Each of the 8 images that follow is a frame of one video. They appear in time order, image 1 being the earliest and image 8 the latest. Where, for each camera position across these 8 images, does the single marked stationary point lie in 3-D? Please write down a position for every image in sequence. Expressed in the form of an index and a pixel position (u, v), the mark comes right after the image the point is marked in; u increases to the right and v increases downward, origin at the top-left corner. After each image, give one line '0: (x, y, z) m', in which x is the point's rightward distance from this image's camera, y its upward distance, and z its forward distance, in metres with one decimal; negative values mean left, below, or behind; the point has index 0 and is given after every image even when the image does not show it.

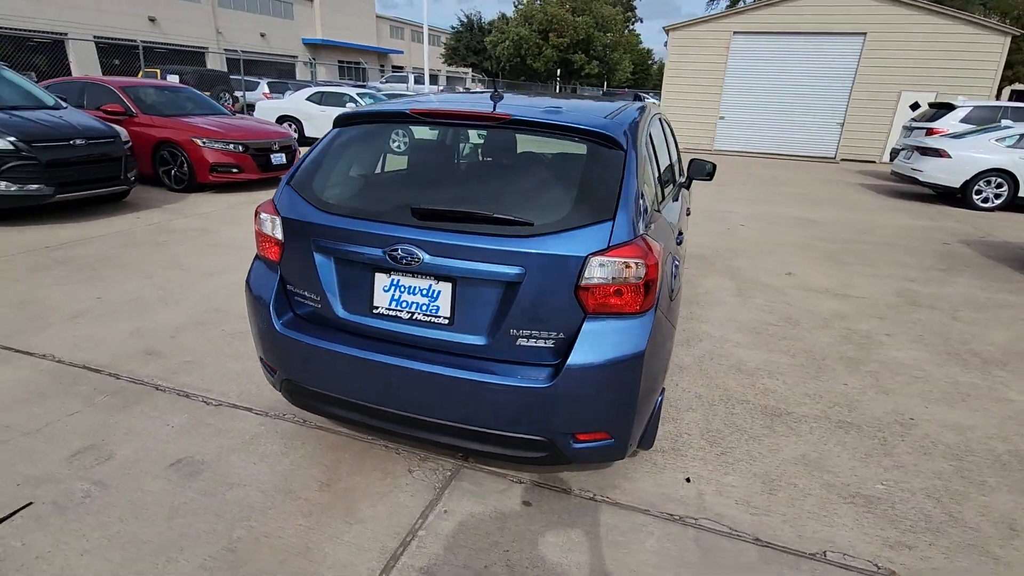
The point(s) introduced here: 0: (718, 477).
0: (+1.0, -0.9, +2.7) m
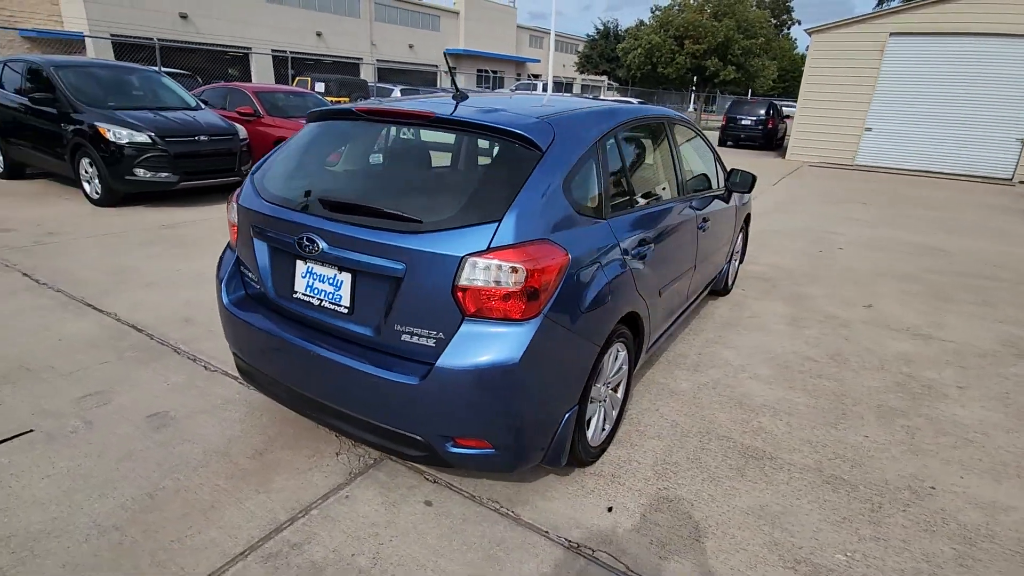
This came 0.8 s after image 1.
0: (+0.6, -1.0, +2.4) m
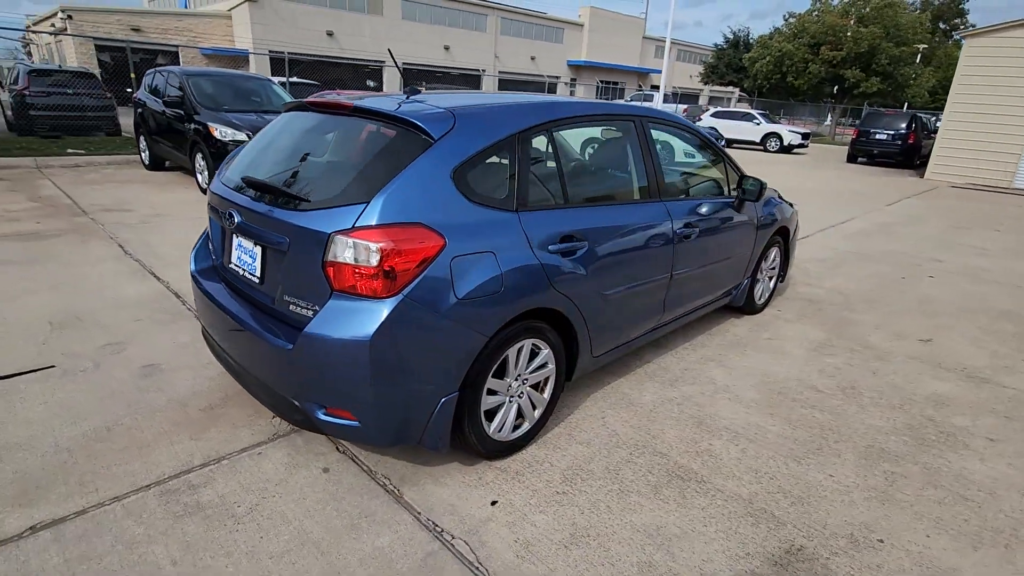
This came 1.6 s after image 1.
0: (+0.1, -1.0, +2.4) m
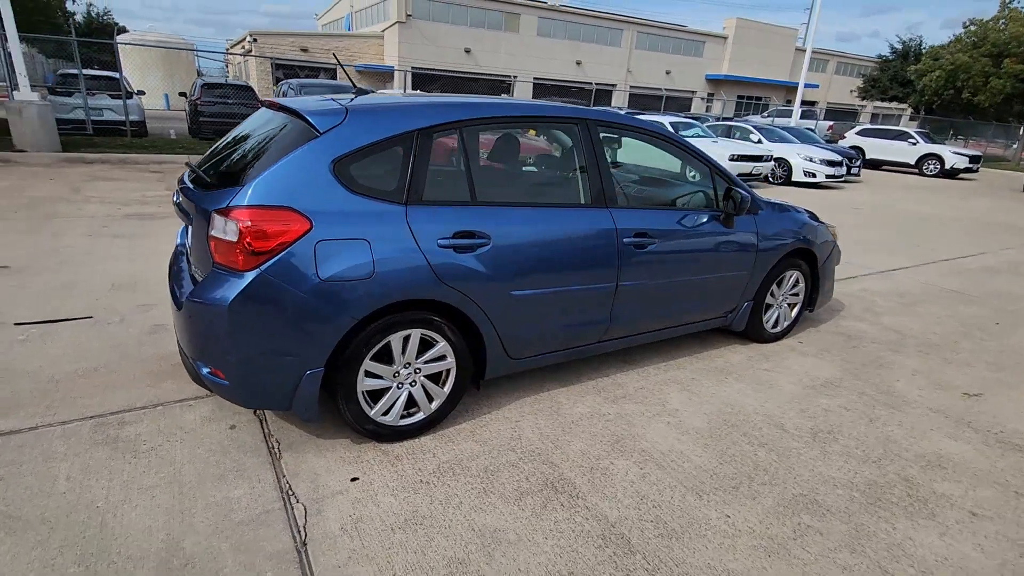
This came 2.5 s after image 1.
0: (-0.6, -0.9, +2.5) m
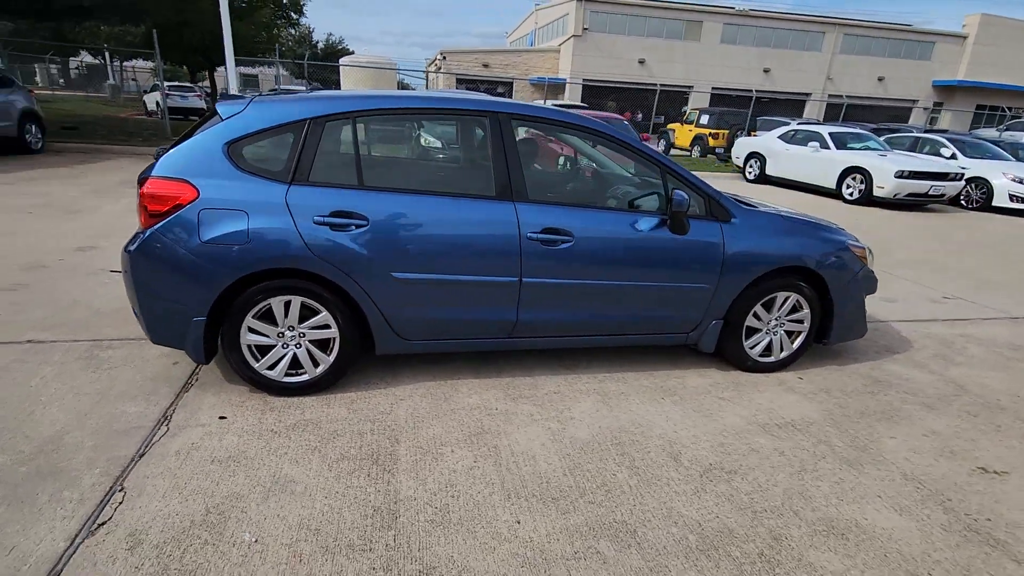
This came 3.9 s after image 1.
0: (-1.5, -0.8, +2.8) m
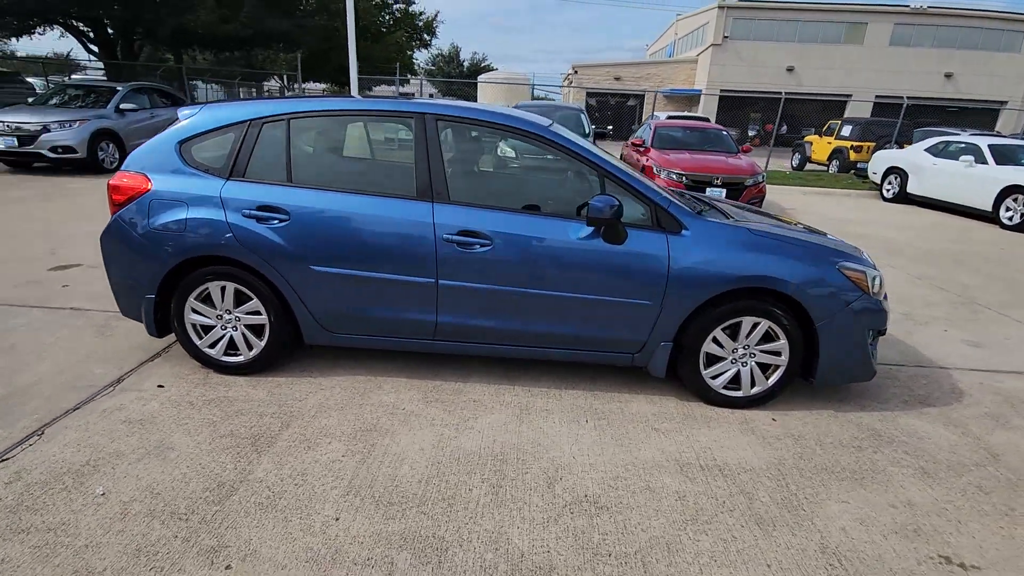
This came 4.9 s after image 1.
0: (-2.1, -0.6, +3.2) m
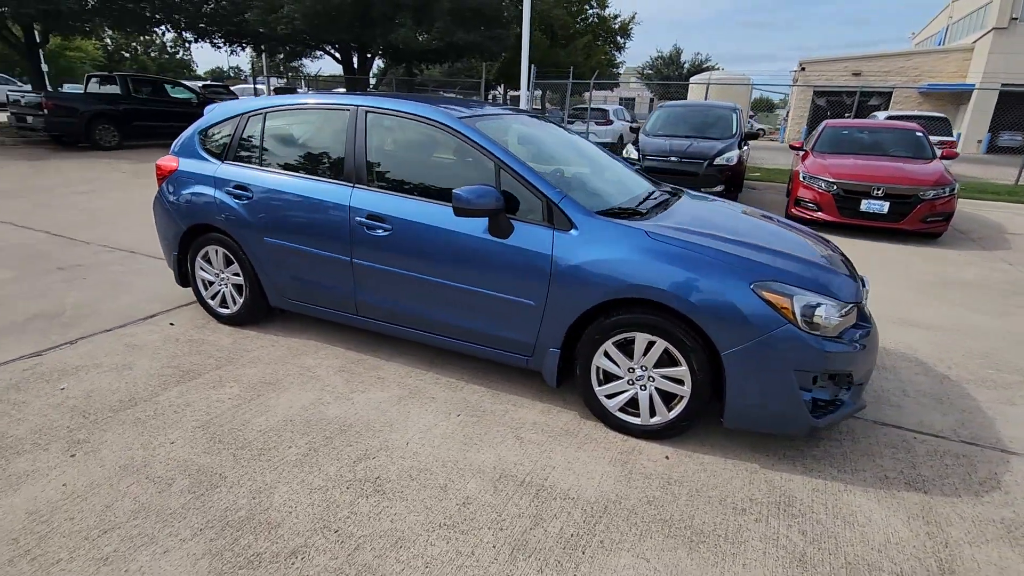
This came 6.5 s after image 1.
0: (-2.6, -0.3, +4.0) m
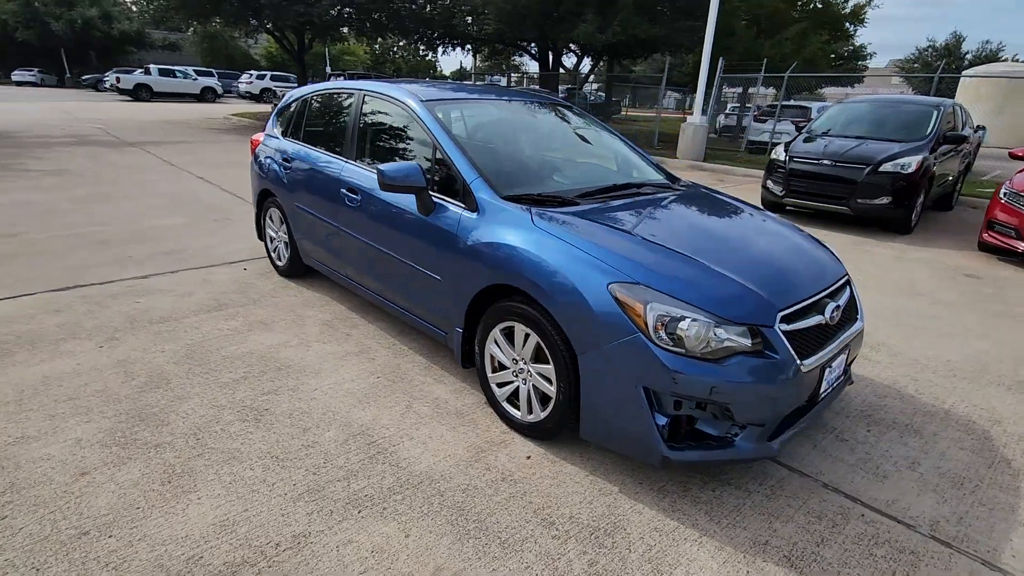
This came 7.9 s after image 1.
0: (-2.6, +0.1, +5.0) m
